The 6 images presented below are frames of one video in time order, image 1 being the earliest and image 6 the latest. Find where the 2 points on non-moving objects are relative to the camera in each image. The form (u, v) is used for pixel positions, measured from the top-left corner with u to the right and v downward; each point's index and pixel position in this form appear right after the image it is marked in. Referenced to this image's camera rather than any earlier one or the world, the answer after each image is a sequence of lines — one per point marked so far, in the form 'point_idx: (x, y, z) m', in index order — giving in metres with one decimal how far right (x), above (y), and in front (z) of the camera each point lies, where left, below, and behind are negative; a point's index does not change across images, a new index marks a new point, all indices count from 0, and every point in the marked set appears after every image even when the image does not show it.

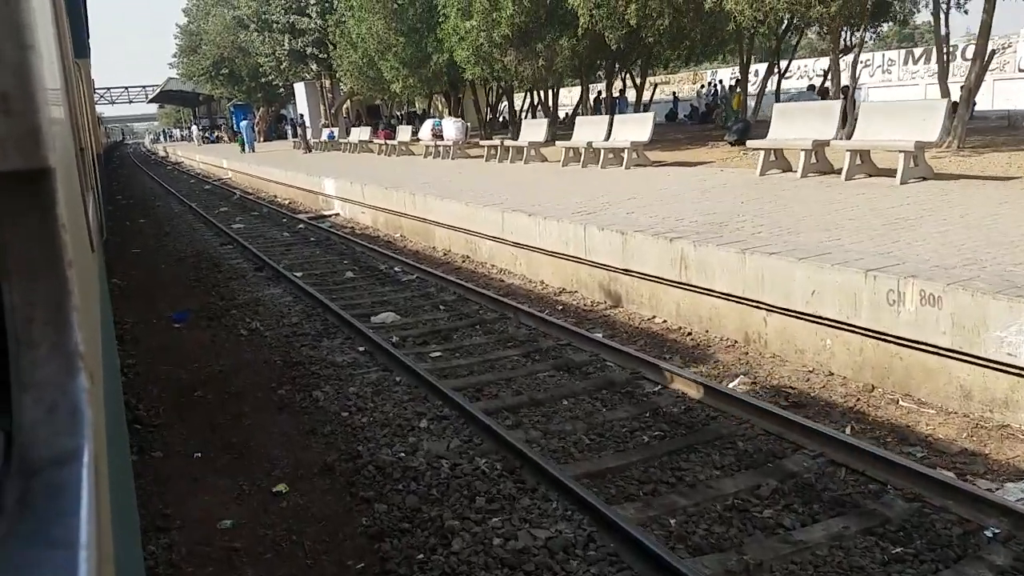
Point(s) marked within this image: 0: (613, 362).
0: (+0.8, -0.6, +6.0) m
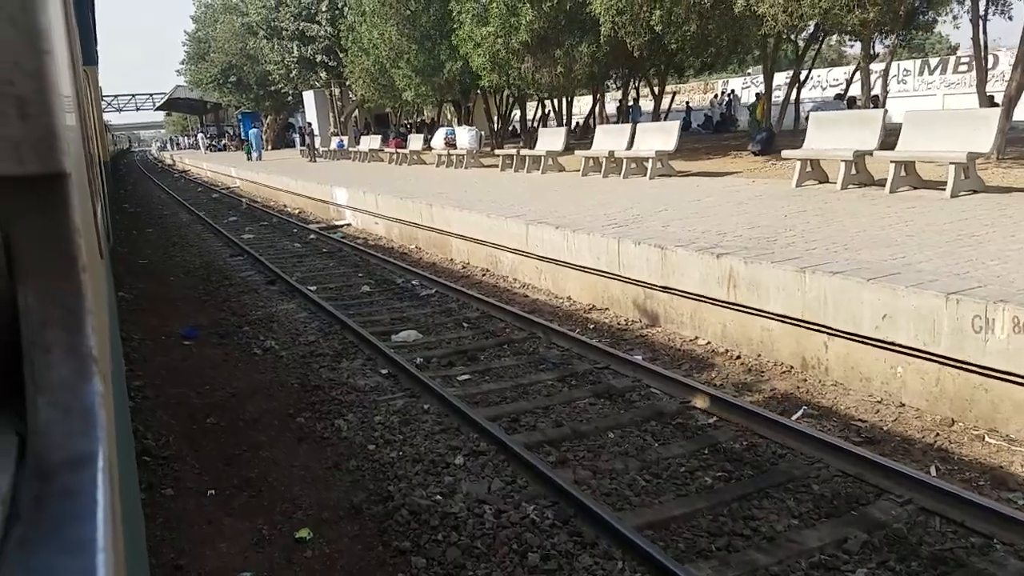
0: (+1.0, -0.7, +5.6) m
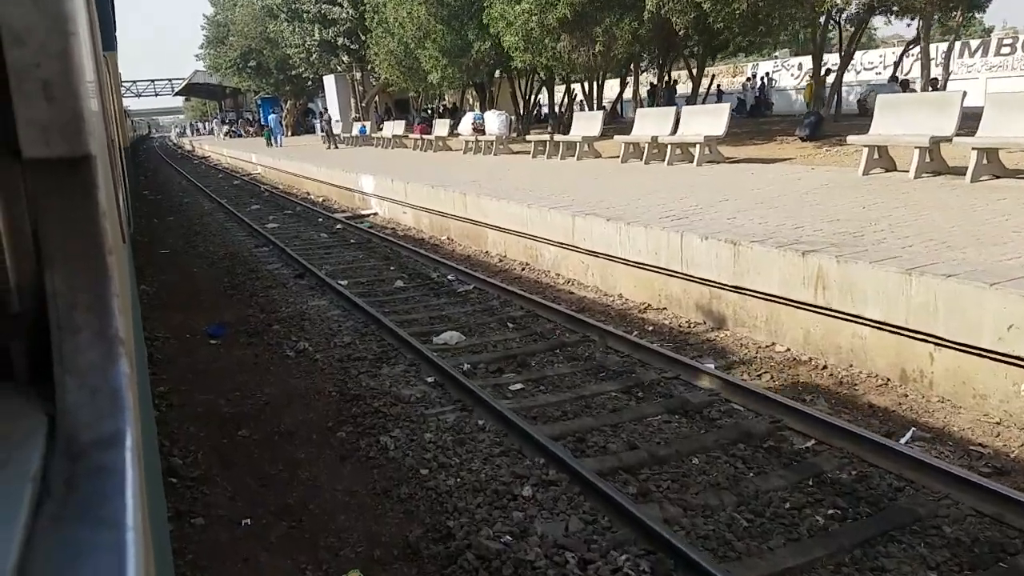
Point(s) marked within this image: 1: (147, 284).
0: (+1.4, -0.7, +5.0) m
1: (-4.6, 0.0, +10.3) m
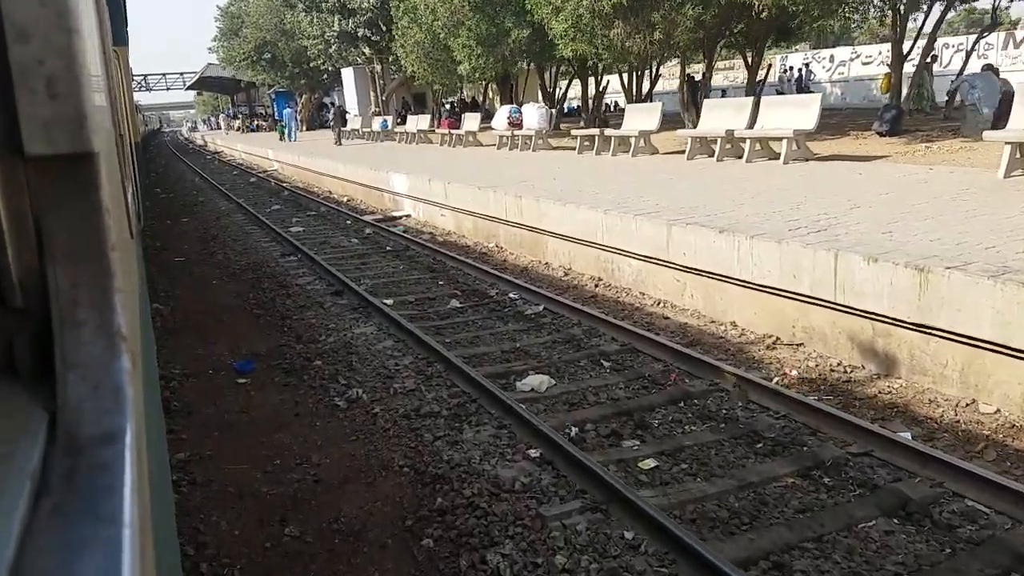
0: (+2.1, -0.9, +3.6) m
1: (-3.9, -0.1, +9.0) m
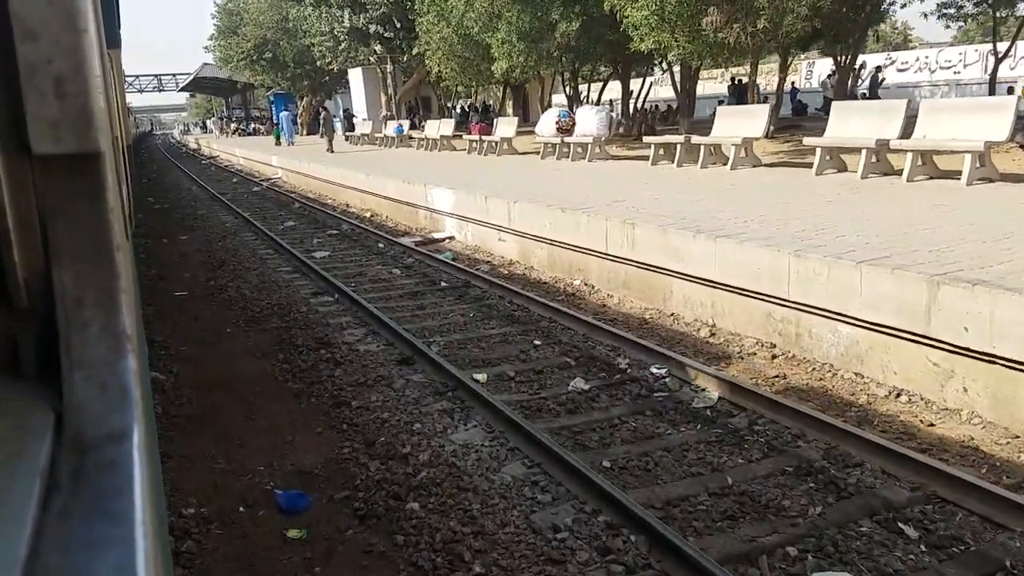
0: (+3.1, -1.4, +1.2) m
1: (-2.9, -0.6, +6.6) m
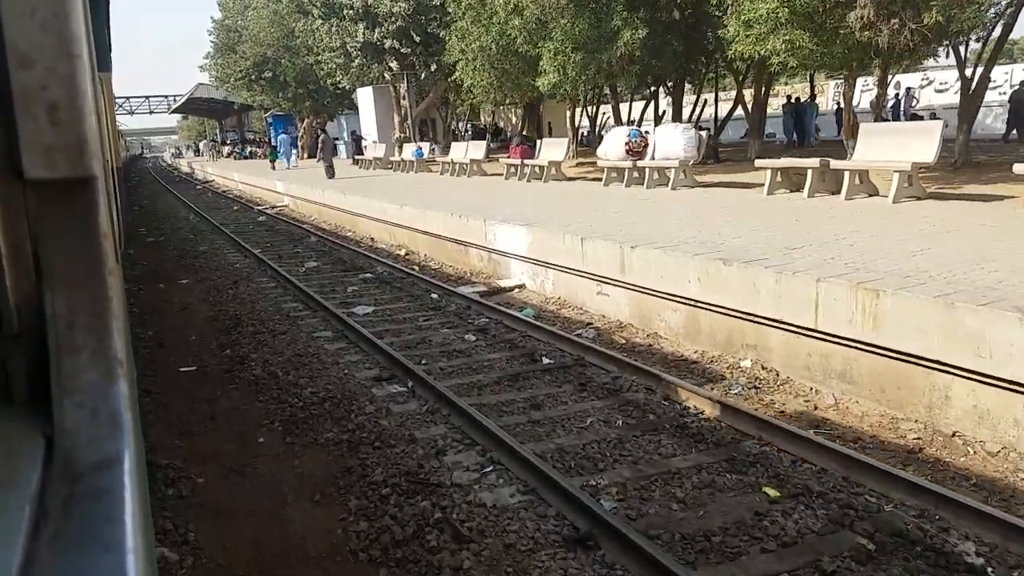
0: (+4.3, -1.9, -1.2) m
1: (-1.8, -1.2, +4.1) m
